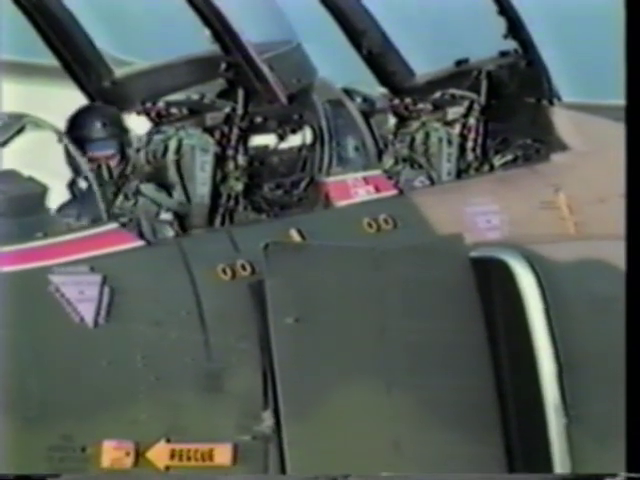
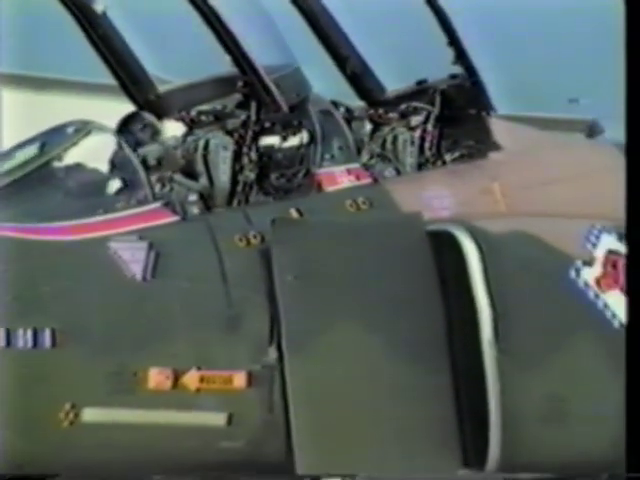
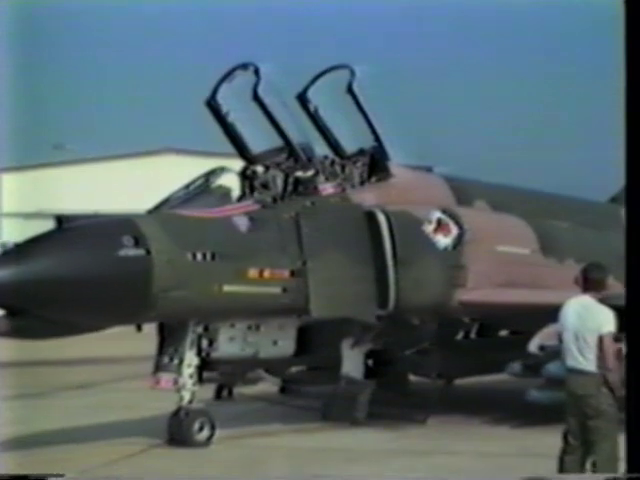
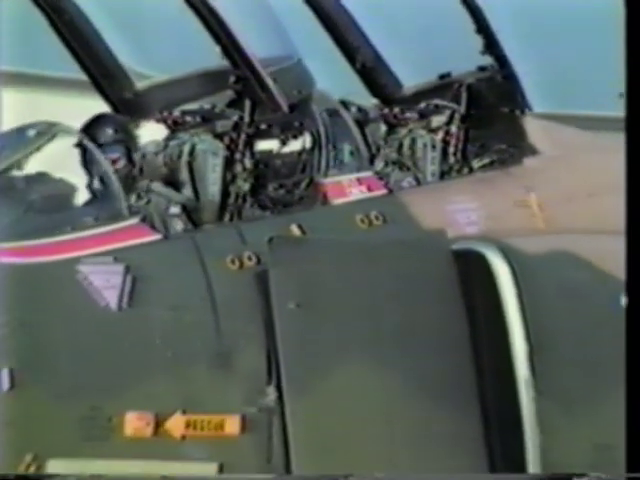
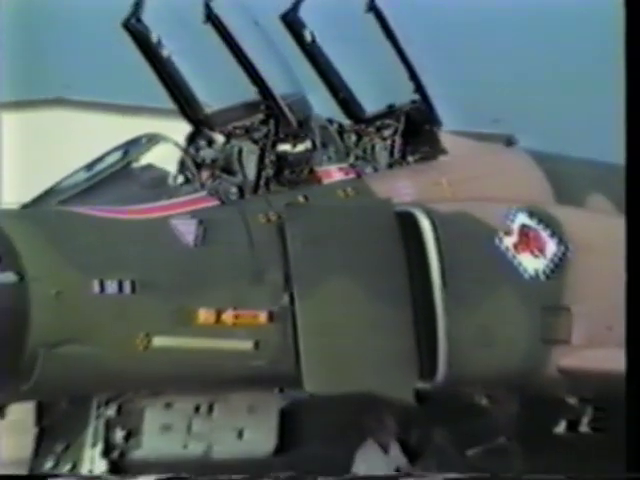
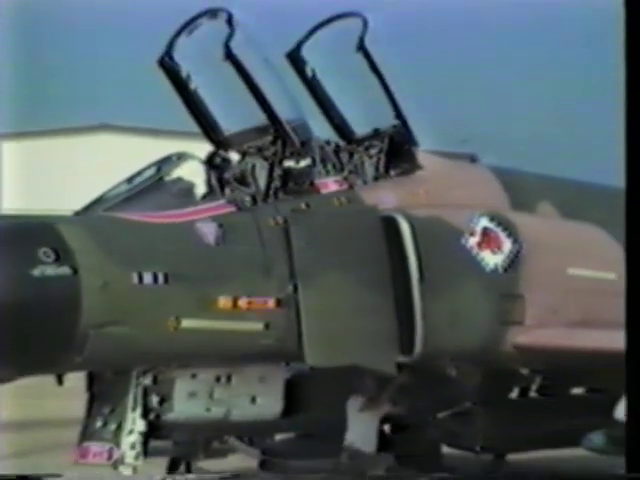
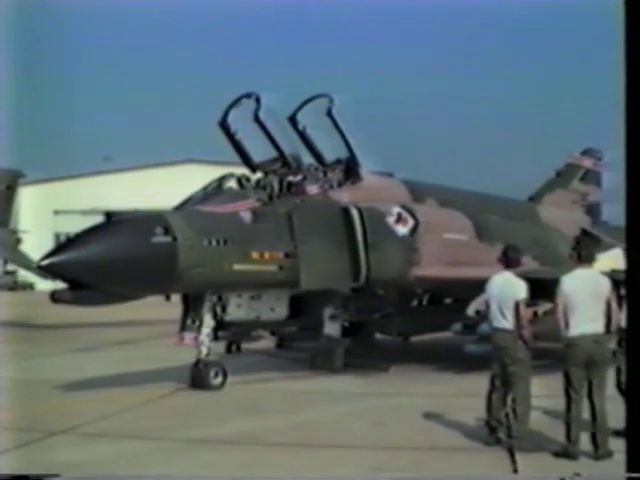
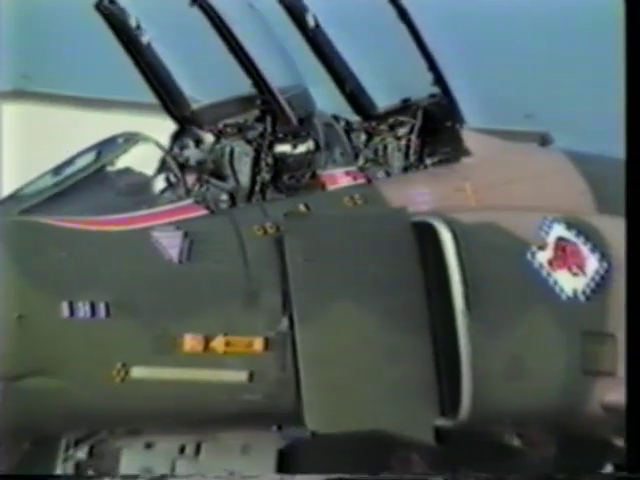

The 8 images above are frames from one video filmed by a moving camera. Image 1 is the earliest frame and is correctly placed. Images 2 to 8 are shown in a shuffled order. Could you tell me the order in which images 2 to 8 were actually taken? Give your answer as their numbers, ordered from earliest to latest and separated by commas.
4, 2, 8, 5, 6, 3, 7
